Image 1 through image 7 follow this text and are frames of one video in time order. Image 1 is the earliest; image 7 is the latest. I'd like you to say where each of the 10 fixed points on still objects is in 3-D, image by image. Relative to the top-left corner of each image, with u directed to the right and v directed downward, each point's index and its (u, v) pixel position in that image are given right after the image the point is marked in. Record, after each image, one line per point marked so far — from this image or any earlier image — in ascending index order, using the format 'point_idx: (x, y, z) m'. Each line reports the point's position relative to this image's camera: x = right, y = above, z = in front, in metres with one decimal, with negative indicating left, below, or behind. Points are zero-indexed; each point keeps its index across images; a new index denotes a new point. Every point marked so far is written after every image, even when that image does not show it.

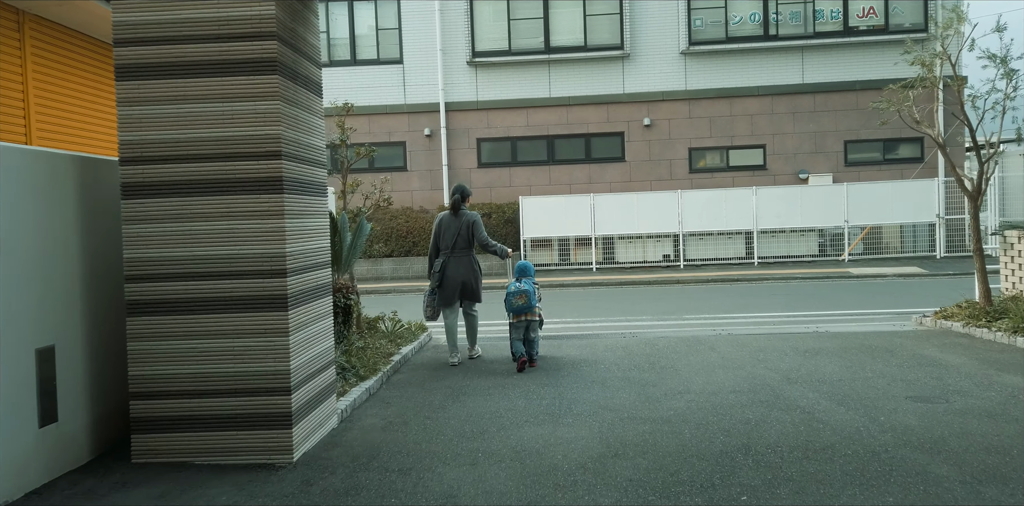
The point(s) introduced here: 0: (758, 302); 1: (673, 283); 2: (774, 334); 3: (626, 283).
0: (+4.7, -0.9, +14.6) m
1: (+3.9, -0.7, +18.6) m
2: (+3.2, -1.0, +9.2) m
3: (+2.8, -0.7, +18.7) m
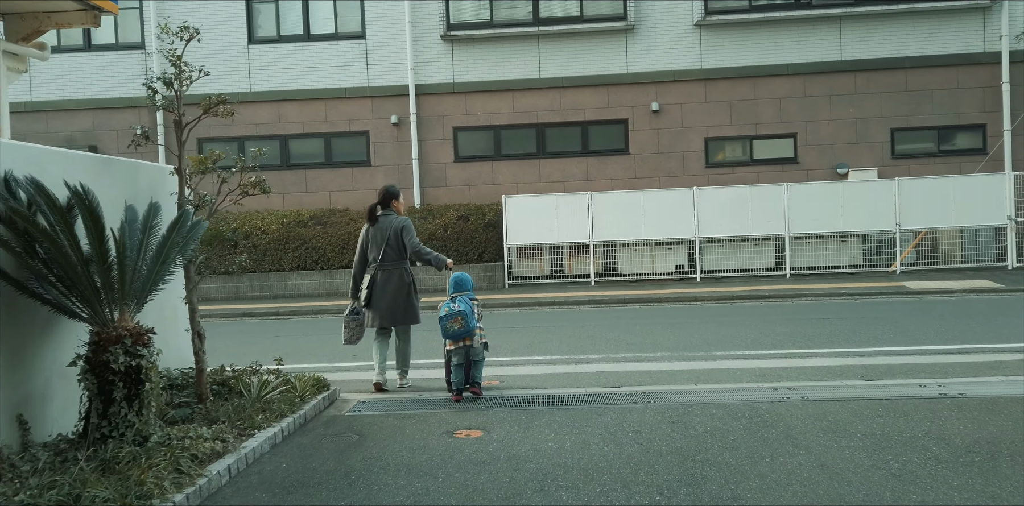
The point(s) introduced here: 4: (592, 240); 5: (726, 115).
0: (+4.2, -1.1, +11.0) m
1: (+3.5, -0.9, +15.1) m
2: (+2.8, -1.1, +5.7) m
3: (+2.4, -0.9, +15.2) m
4: (+1.8, +0.3, +17.1) m
5: (+5.1, +3.3, +18.3) m
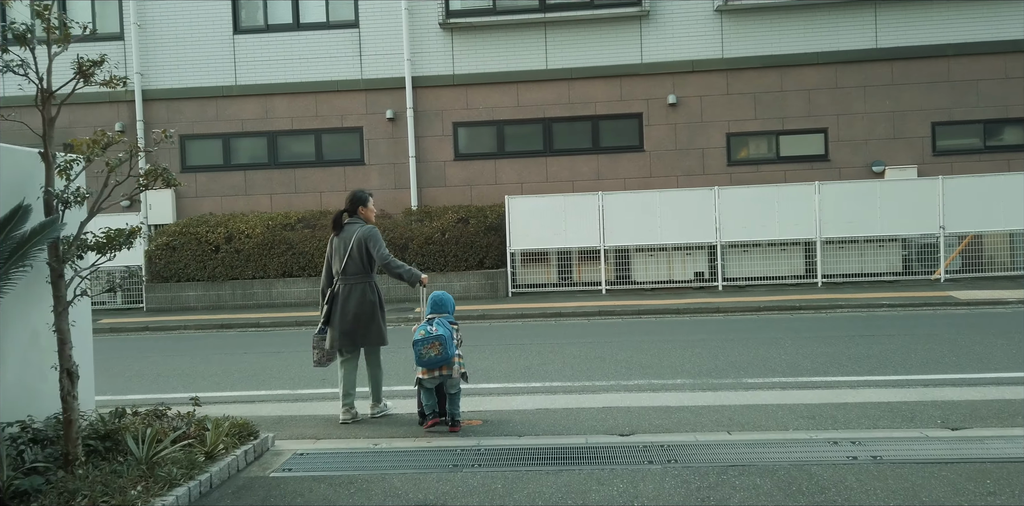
0: (+4.2, -1.2, +9.5) m
1: (+3.5, -1.0, +13.6) m
2: (+2.6, -1.2, +4.2) m
3: (+2.4, -1.0, +13.7) m
4: (+1.9, +0.2, +15.6) m
5: (+5.2, +3.2, +16.8) m
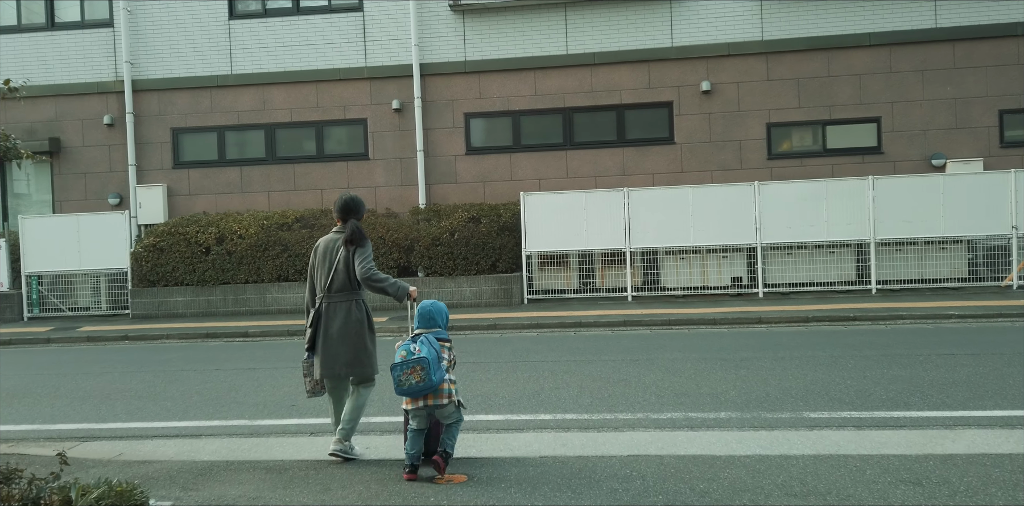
0: (+4.3, -1.2, +7.9) m
1: (+3.8, -1.1, +12.0) m
2: (+2.5, -1.2, +2.6) m
3: (+2.7, -1.1, +12.1) m
4: (+2.2, +0.1, +14.0) m
5: (+5.6, +3.1, +15.2) m
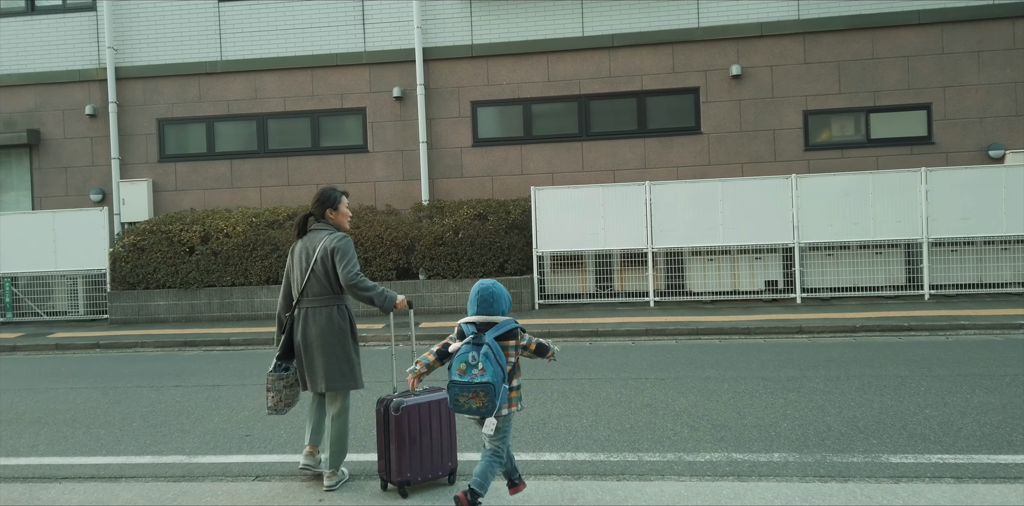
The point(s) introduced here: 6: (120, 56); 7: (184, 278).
0: (+4.3, -1.2, +6.5) m
1: (+3.9, -1.1, +10.6) m
2: (+2.4, -1.2, +1.3) m
3: (+2.8, -1.1, +10.7) m
4: (+2.3, +0.1, +12.7) m
5: (+5.7, +3.1, +13.7) m
6: (-7.8, +3.9, +15.3) m
7: (-5.9, -0.5, +13.6) m
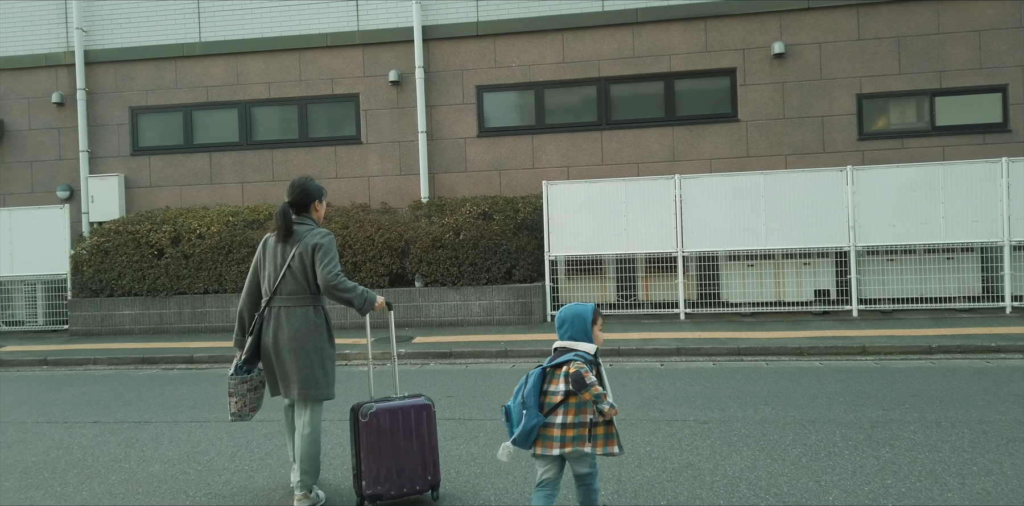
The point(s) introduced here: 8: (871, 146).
0: (+4.2, -1.2, +4.7) m
1: (+3.9, -1.1, +8.8) m
2: (+2.2, -1.2, -0.5) m
3: (+2.8, -1.1, +9.0) m
4: (+2.4, 0.0, +11.0) m
5: (+5.9, +3.0, +11.9) m
6: (-7.6, +3.9, +13.8) m
7: (-5.7, -0.5, +12.1) m
8: (+5.6, +1.7, +12.0) m
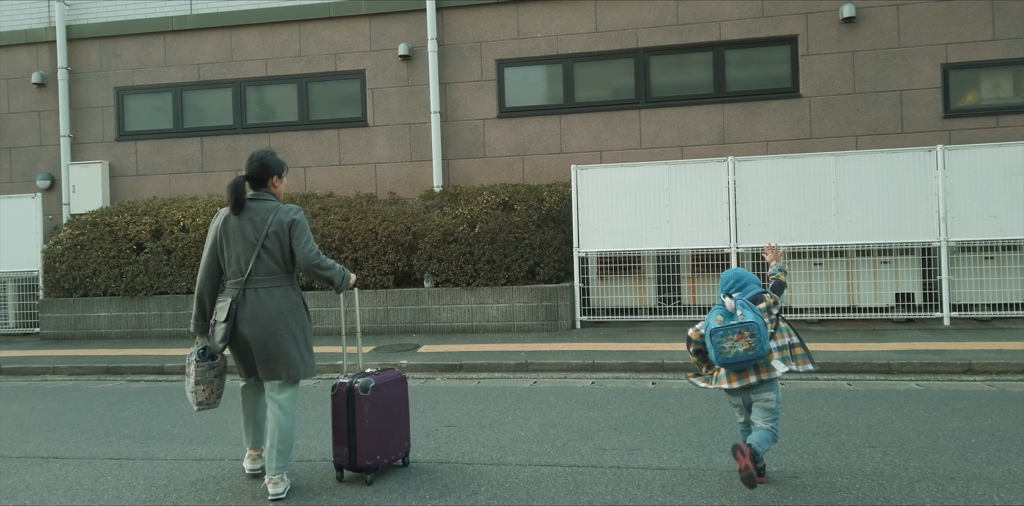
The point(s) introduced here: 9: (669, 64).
0: (+4.3, -1.2, +2.9) m
1: (+4.1, -1.1, +7.1) m
2: (+2.0, -1.1, -2.1) m
3: (+3.1, -1.1, +7.3) m
4: (+2.7, +0.1, +9.3) m
5: (+6.2, +3.1, +10.1) m
6: (-7.2, +4.0, +12.6) m
7: (-5.4, -0.4, +10.8) m
8: (+6.0, +1.7, +10.2) m
9: (+2.3, +2.7, +11.0) m
